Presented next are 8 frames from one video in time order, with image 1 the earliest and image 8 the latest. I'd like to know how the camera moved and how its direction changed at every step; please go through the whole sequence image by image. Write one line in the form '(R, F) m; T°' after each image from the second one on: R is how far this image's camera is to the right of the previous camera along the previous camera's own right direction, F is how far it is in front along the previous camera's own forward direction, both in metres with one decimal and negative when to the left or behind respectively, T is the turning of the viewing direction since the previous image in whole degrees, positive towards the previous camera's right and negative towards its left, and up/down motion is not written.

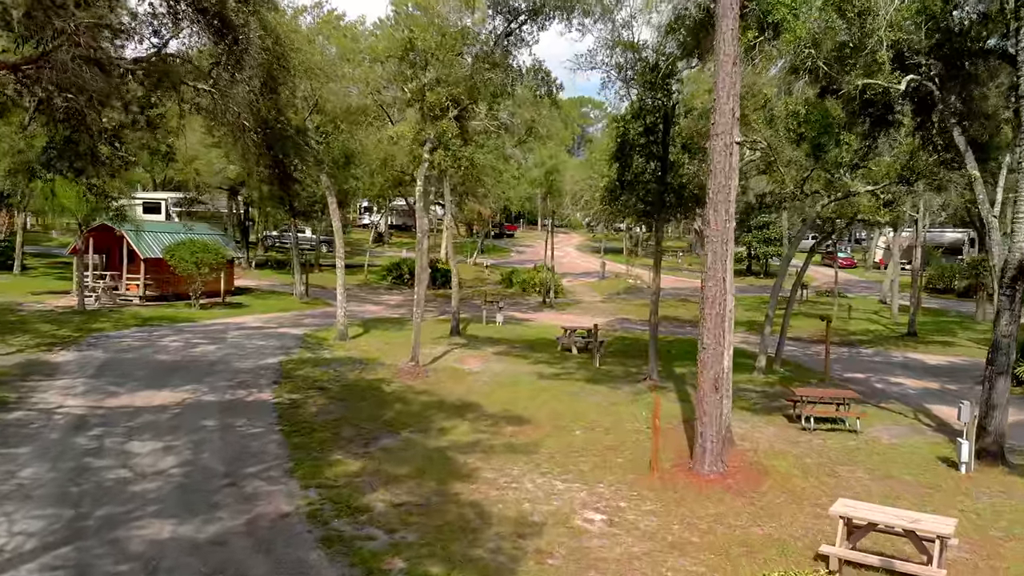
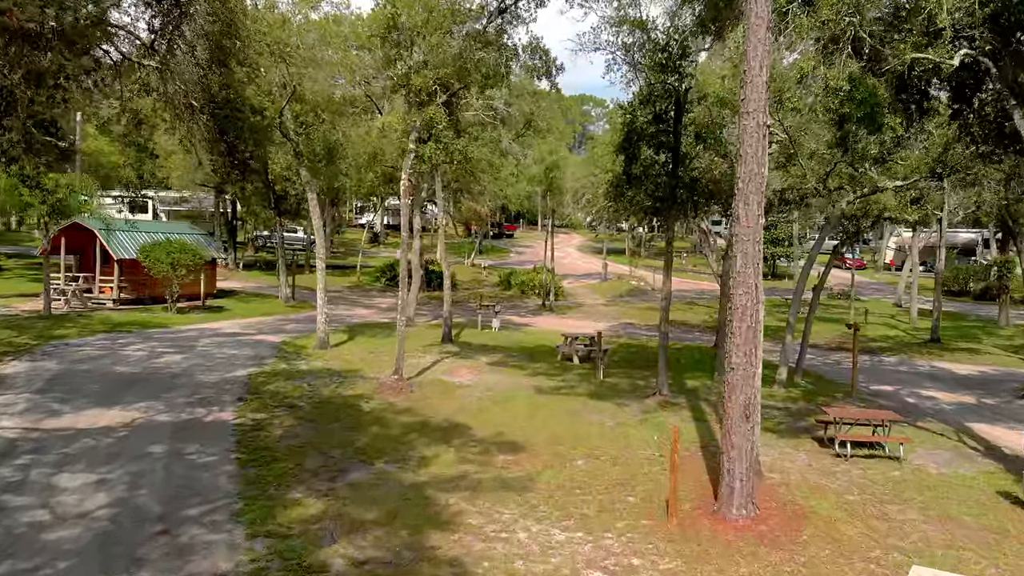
(+0.1, +1.6) m; 0°
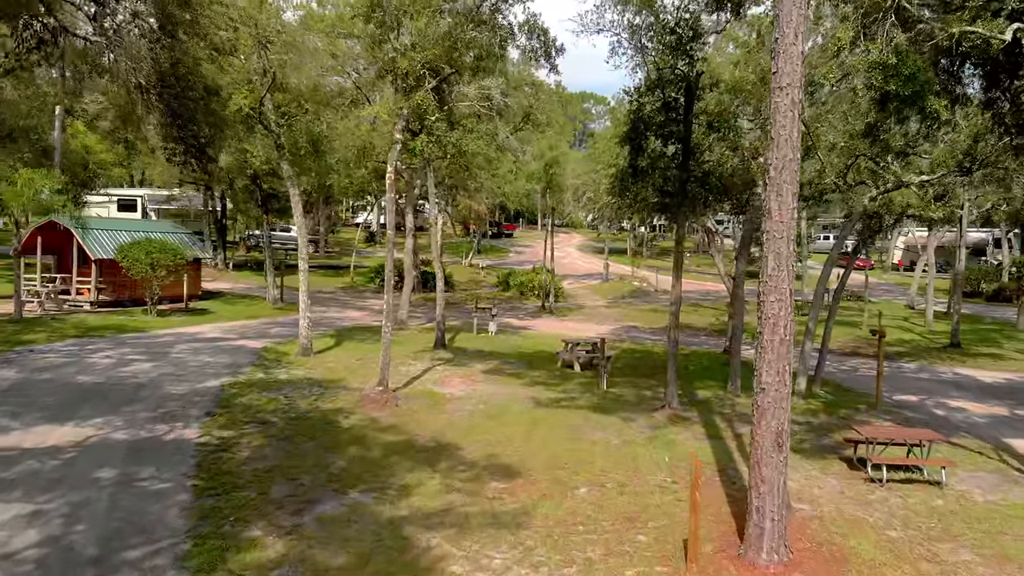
(+0.1, +1.2) m; 0°
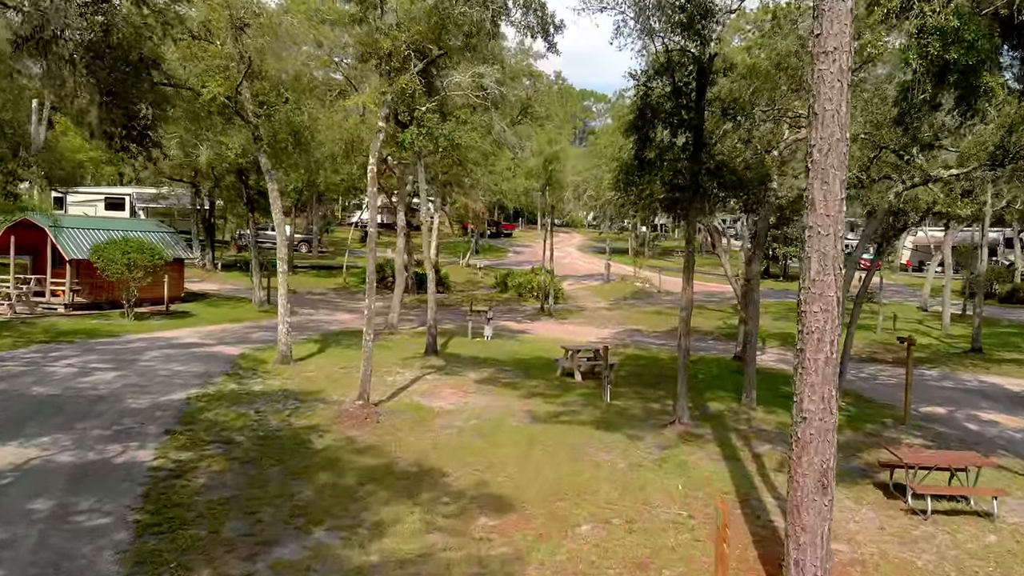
(+0.1, +1.2) m; 0°
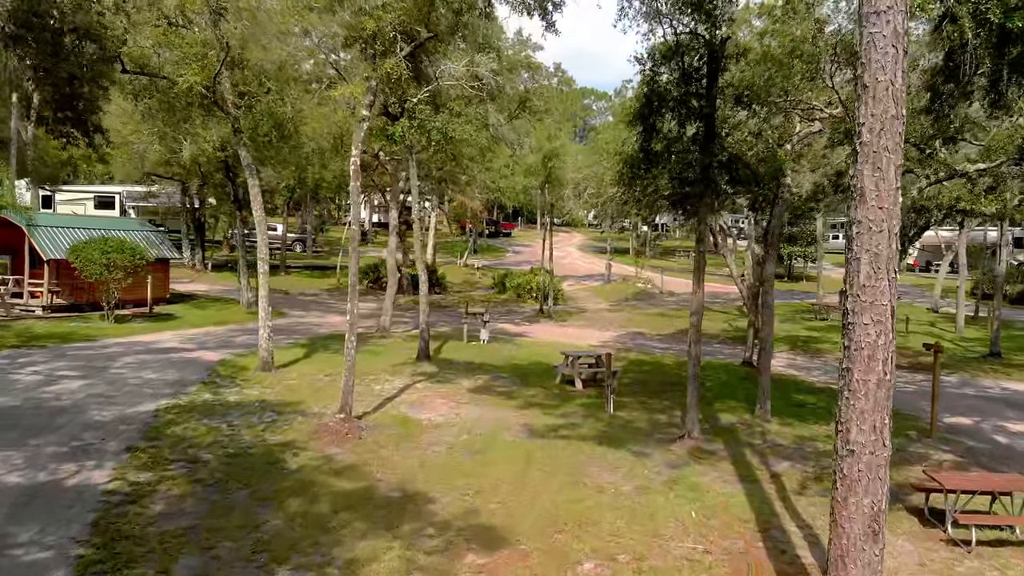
(+0.1, +0.9) m; 0°
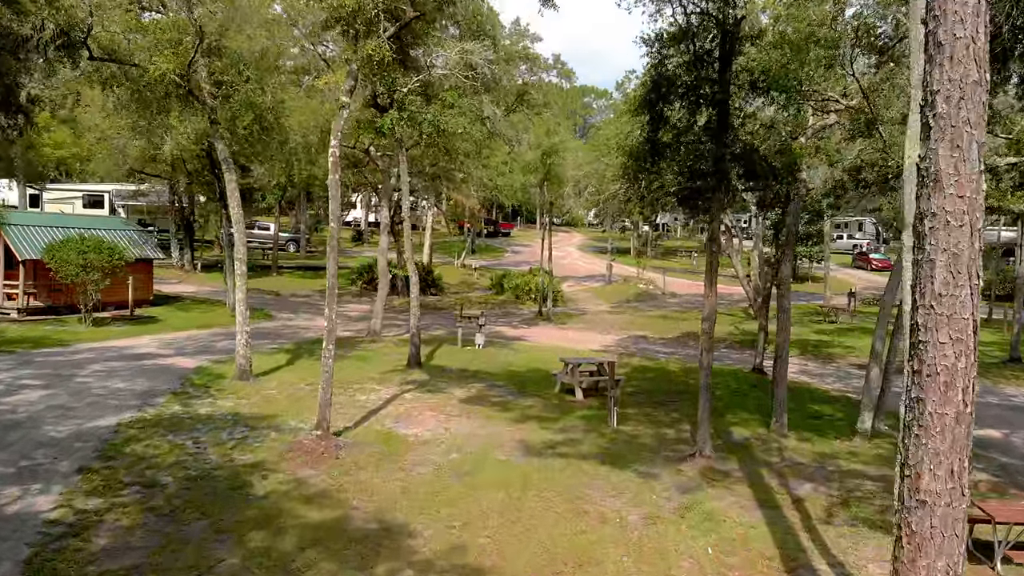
(+0.1, +1.0) m; 0°
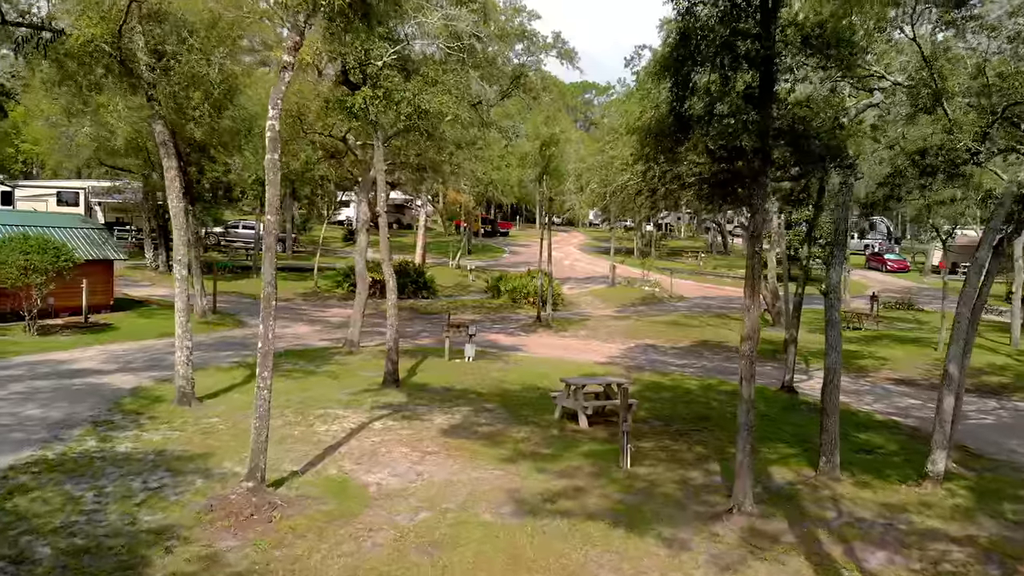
(+0.1, +2.1) m; 0°
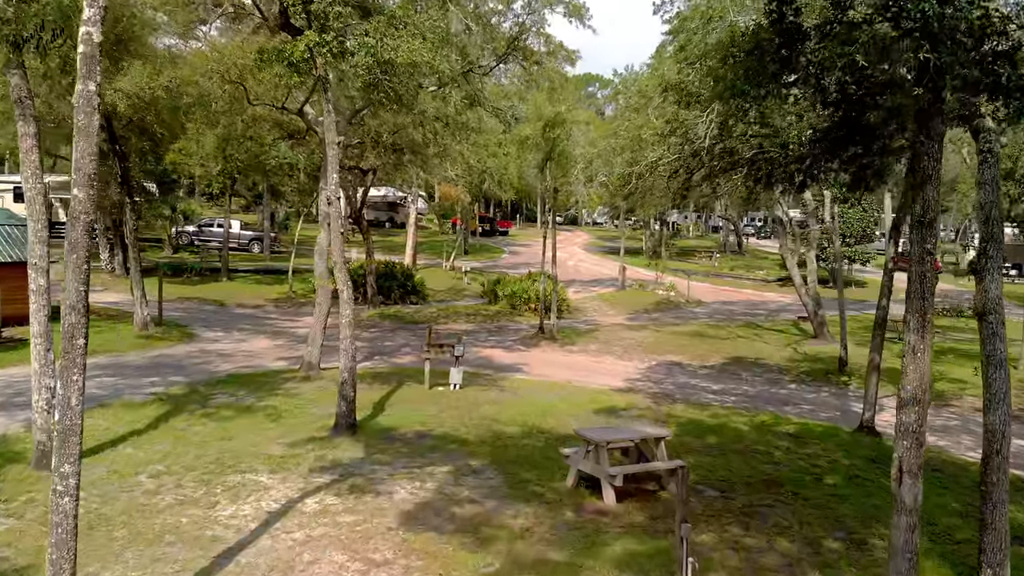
(+0.1, +3.2) m; 0°
